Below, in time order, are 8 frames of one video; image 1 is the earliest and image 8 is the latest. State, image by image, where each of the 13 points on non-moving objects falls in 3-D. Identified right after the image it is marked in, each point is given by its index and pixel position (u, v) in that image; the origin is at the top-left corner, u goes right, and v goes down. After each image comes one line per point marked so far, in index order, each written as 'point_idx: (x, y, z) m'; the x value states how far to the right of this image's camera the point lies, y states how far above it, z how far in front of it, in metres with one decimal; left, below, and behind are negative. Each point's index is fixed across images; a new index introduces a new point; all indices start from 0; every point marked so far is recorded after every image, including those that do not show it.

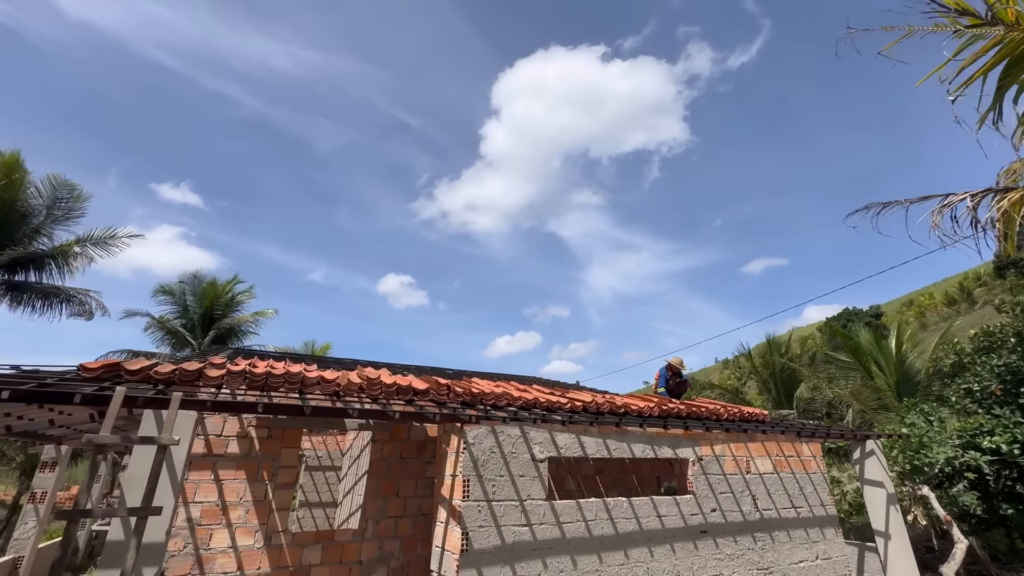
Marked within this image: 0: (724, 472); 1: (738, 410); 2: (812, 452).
0: (+3.1, -2.7, +6.5) m
1: (+3.8, -2.0, +7.5) m
2: (+5.0, -2.7, +7.5) m
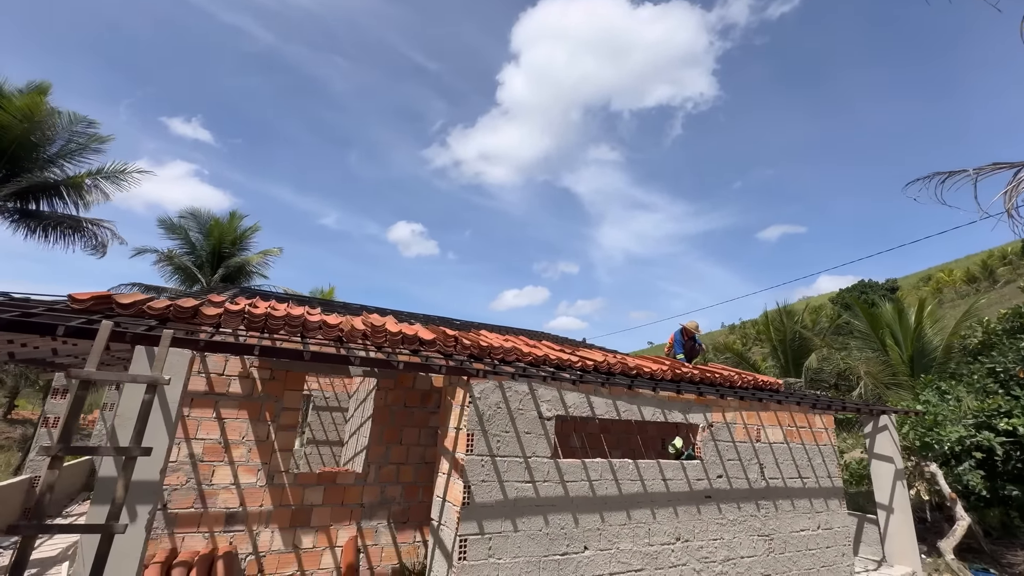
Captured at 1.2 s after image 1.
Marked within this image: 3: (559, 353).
0: (+3.1, -2.1, +6.4) m
1: (+3.9, -1.5, +7.3) m
2: (+5.1, -2.2, +7.3) m
3: (+0.6, -0.9, +6.0) m
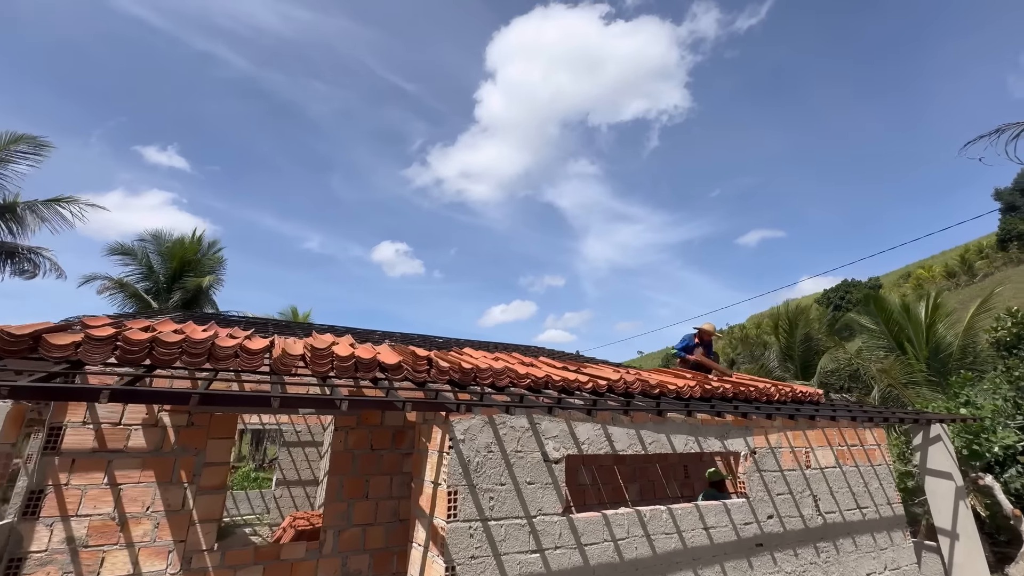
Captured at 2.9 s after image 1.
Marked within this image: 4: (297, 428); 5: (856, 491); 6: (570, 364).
0: (+3.1, -2.1, +5.2) m
1: (+3.8, -1.4, +6.1) m
2: (+5.0, -2.1, +6.2) m
3: (+0.5, -0.9, +4.8) m
4: (-4.9, -3.1, +10.0) m
5: (+4.4, -2.6, +5.7) m
6: (+0.7, -1.0, +5.8) m
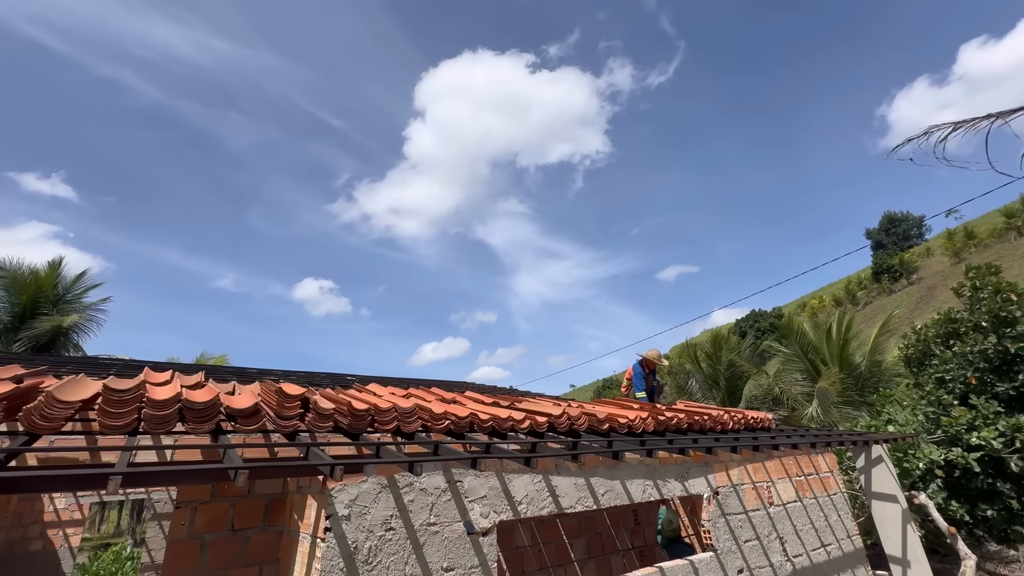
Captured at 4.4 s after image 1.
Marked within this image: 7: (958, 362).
0: (+2.3, -2.2, +4.5) m
1: (+2.9, -1.6, +5.6) m
2: (+4.1, -2.3, +5.7) m
3: (-0.2, -1.0, +3.8) m
4: (-6.3, -3.7, +7.9) m
5: (+3.5, -2.7, +5.1) m
6: (-0.1, -1.2, +4.8) m
7: (+8.2, -1.4, +8.2) m
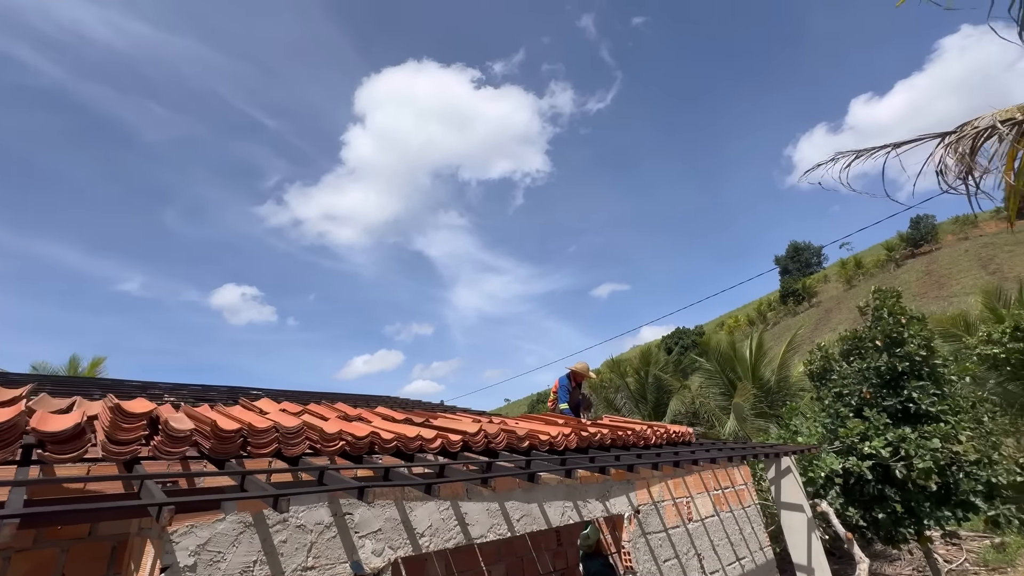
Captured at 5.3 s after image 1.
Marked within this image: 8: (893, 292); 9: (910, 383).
0: (+1.5, -2.3, +4.4) m
1: (+1.9, -1.8, +5.6) m
2: (+3.0, -2.5, +5.9) m
3: (-0.9, -1.1, +3.4) m
4: (-7.5, -3.7, +6.6) m
5: (+2.6, -2.9, +5.2) m
6: (-0.9, -1.3, +4.4) m
7: (+6.9, -1.8, +8.9) m
8: (+7.6, -0.1, +9.0) m
9: (+7.4, -1.8, +8.3) m
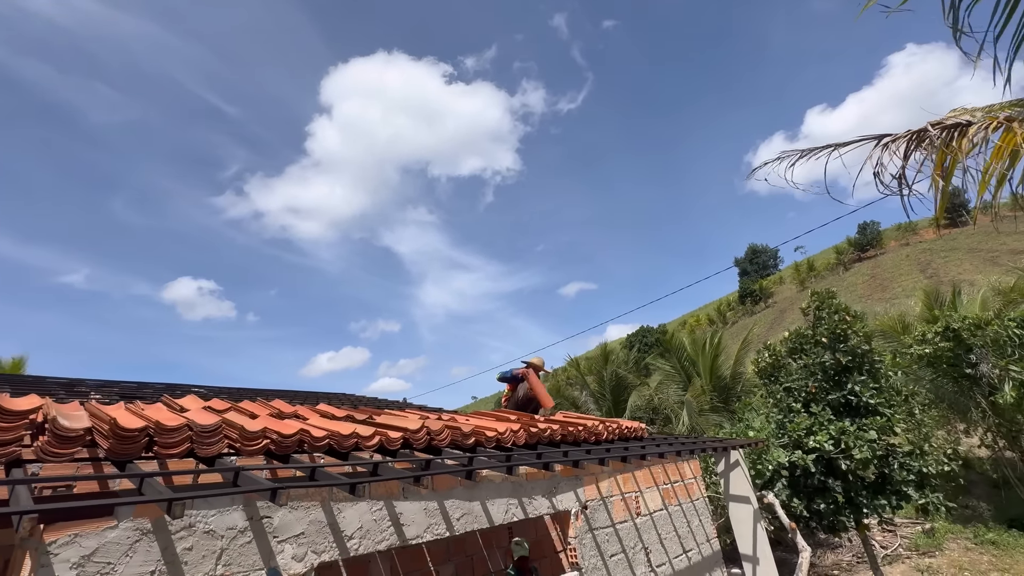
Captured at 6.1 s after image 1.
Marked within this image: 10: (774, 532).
0: (+1.0, -2.3, +4.4) m
1: (+1.3, -1.7, +5.6) m
2: (+2.4, -2.5, +6.0) m
3: (-1.3, -1.0, +3.2) m
4: (-8.2, -3.5, +5.9) m
5: (+2.0, -2.9, +5.3) m
6: (-1.4, -1.2, +4.3) m
7: (+6.0, -1.8, +9.3) m
8: (+6.8, -0.1, +9.4) m
9: (+6.6, -1.8, +8.7) m
10: (+5.6, -5.2, +9.5) m
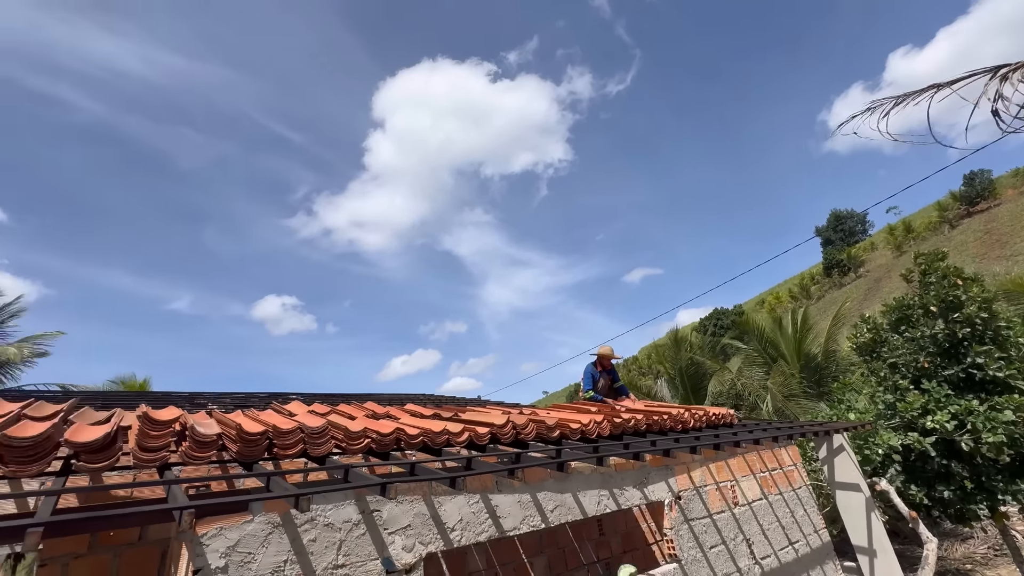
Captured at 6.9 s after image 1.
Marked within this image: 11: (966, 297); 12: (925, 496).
0: (+1.8, -2.1, +4.2) m
1: (+2.3, -1.5, +5.4) m
2: (+3.5, -2.1, +5.6) m
3: (-0.6, -1.0, +3.4) m
4: (-6.9, -4.0, +7.0) m
5: (+3.0, -2.6, +4.9) m
6: (-0.7, -1.2, +4.4) m
7: (+7.5, -1.1, +8.4) m
8: (+8.1, +0.6, +8.3) m
9: (+8.0, -1.1, +7.7) m
10: (+7.3, -4.5, +8.7) m
11: (+8.0, -0.2, +7.9) m
12: (+7.4, -3.7, +8.0) m
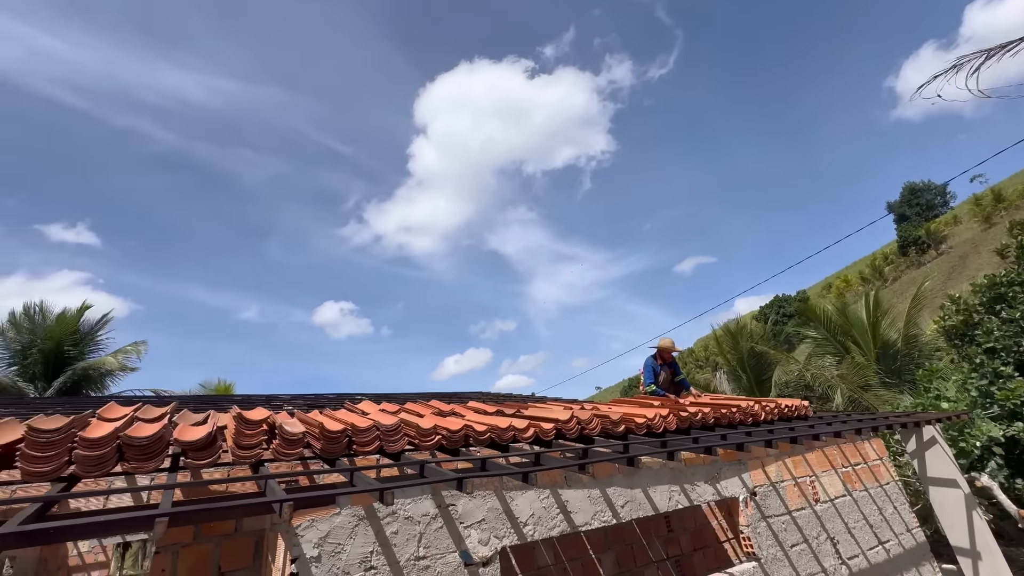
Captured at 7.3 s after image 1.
0: (+2.5, -2.0, +4.0) m
1: (+3.0, -1.3, +5.1) m
2: (+4.3, -1.9, +5.2) m
3: (-0.2, -1.0, +3.4) m
4: (-5.8, -4.3, +7.7) m
5: (+3.7, -2.4, +4.6) m
6: (0.0, -1.2, +4.5) m
7: (+8.4, -0.7, +7.6) m
8: (+9.0, +1.1, +7.4) m
9: (+8.9, -0.6, +6.9) m
10: (+8.5, -4.1, +7.9) m
11: (+8.9, +0.3, +7.0) m
12: (+8.4, -3.3, +7.2) m
